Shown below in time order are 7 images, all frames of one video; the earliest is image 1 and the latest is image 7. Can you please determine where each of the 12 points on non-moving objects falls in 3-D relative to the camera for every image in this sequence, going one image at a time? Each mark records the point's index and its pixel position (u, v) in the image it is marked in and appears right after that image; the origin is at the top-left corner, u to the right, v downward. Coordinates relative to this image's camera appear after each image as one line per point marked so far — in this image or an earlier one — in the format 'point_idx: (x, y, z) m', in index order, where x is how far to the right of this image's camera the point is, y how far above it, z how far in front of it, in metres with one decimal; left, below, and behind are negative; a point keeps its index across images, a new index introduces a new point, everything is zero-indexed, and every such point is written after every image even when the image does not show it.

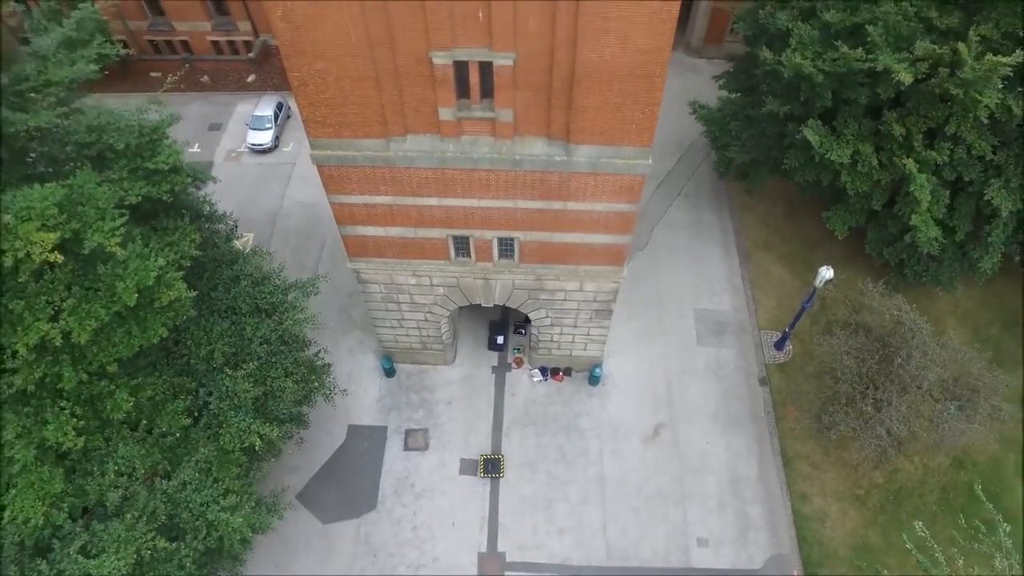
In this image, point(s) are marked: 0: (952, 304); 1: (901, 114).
0: (+14.4, -0.5, +19.5) m
1: (+10.6, +4.7, +16.0) m
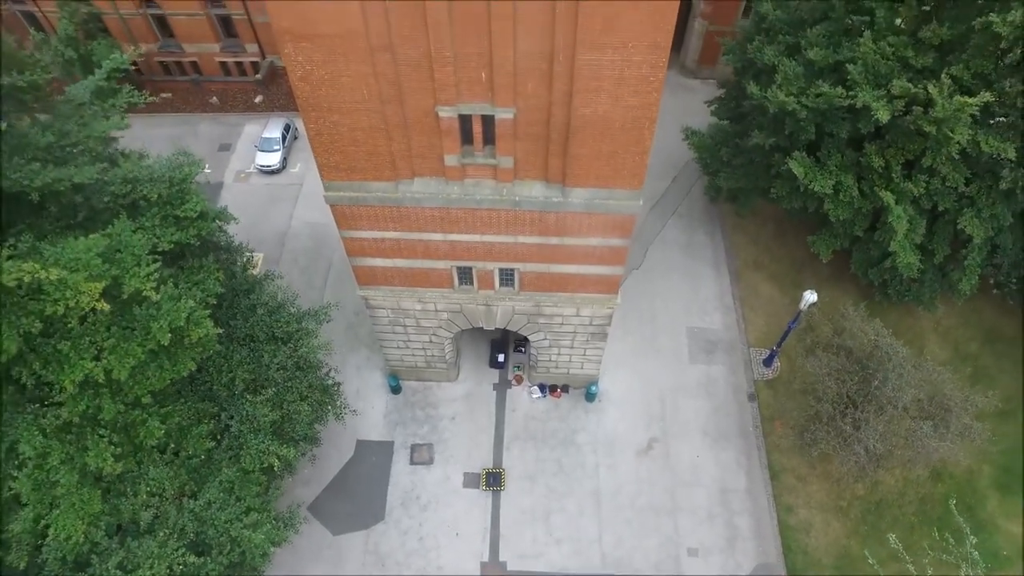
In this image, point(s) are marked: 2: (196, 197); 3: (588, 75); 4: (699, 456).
0: (+14.4, -1.1, +20.4) m
1: (+10.6, +4.0, +16.9) m
2: (-6.0, +1.7, +11.2) m
3: (+1.3, +3.6, +10.1) m
4: (+5.7, -5.0, +18.0) m
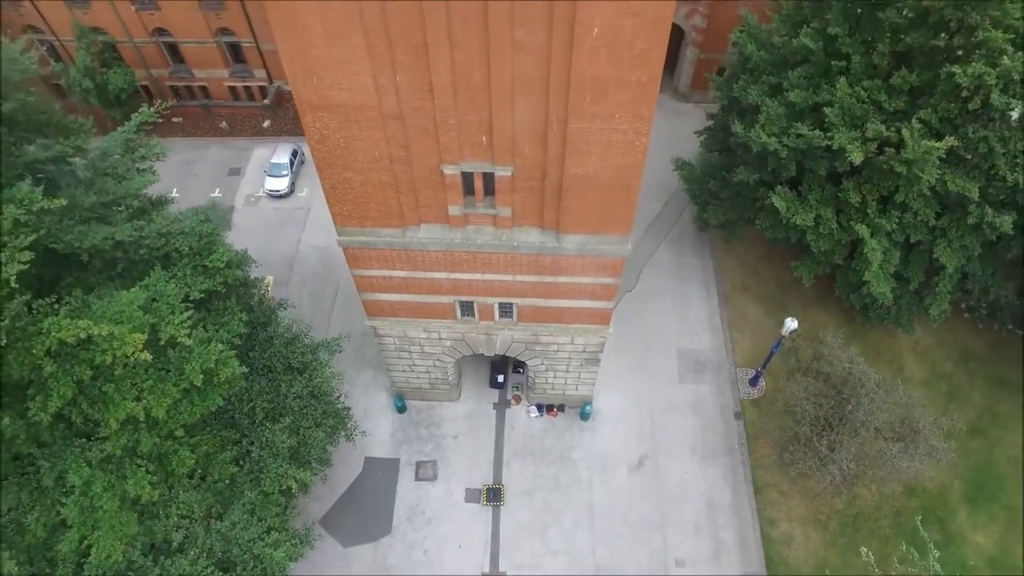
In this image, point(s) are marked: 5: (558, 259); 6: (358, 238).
0: (+14.4, -1.9, +21.5) m
1: (+10.5, +3.2, +18.0) m
2: (-6.0, +0.8, +12.3) m
3: (+1.3, +2.8, +11.2) m
4: (+5.6, -5.9, +19.1) m
5: (+1.1, +0.7, +13.7) m
6: (-3.5, +1.2, +13.6) m
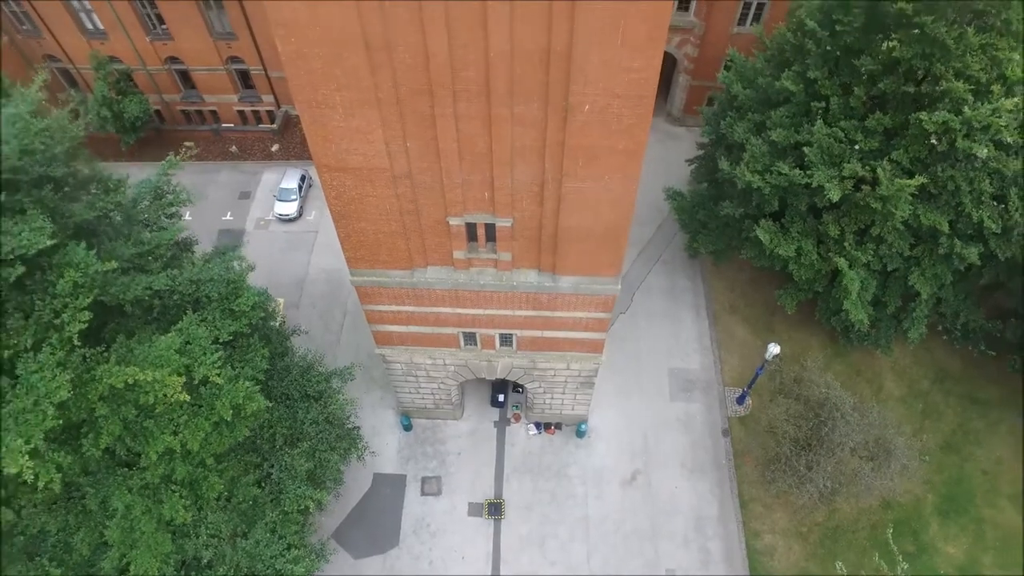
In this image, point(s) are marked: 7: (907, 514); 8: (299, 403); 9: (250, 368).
0: (+14.4, -2.8, +22.7) m
1: (+10.5, +2.3, +19.2) m
2: (-6.0, -0.1, +13.5) m
3: (+1.3, +1.9, +12.4) m
4: (+5.6, -6.7, +20.3) m
5: (+1.0, -0.2, +14.9) m
6: (-3.5, +0.3, +14.8) m
7: (+13.2, -7.5, +19.9) m
8: (-5.7, -3.1, +15.9) m
9: (-5.9, -1.8, +13.5) m
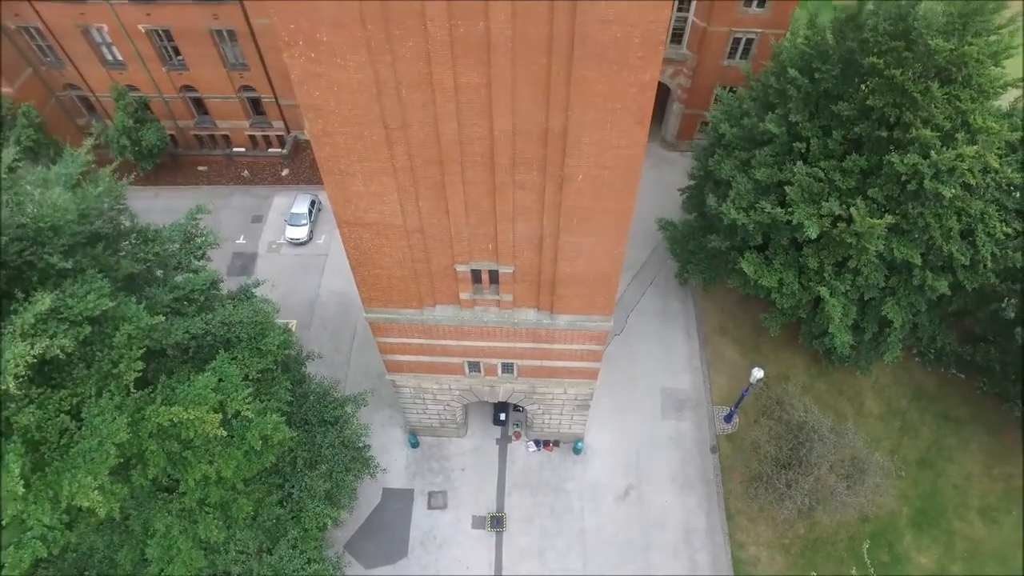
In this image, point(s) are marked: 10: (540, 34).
0: (+14.4, -3.8, +24.1) m
1: (+10.6, +1.4, +20.5) m
2: (-6.0, -1.1, +14.9) m
3: (+1.3, +0.9, +13.7) m
4: (+5.7, -7.7, +21.7) m
5: (+1.1, -1.2, +16.3) m
6: (-3.5, -0.7, +16.1) m
7: (+13.2, -8.5, +21.2) m
8: (-5.6, -4.0, +17.2) m
9: (-5.9, -2.8, +14.9) m
10: (+0.5, +4.2, +9.9) m
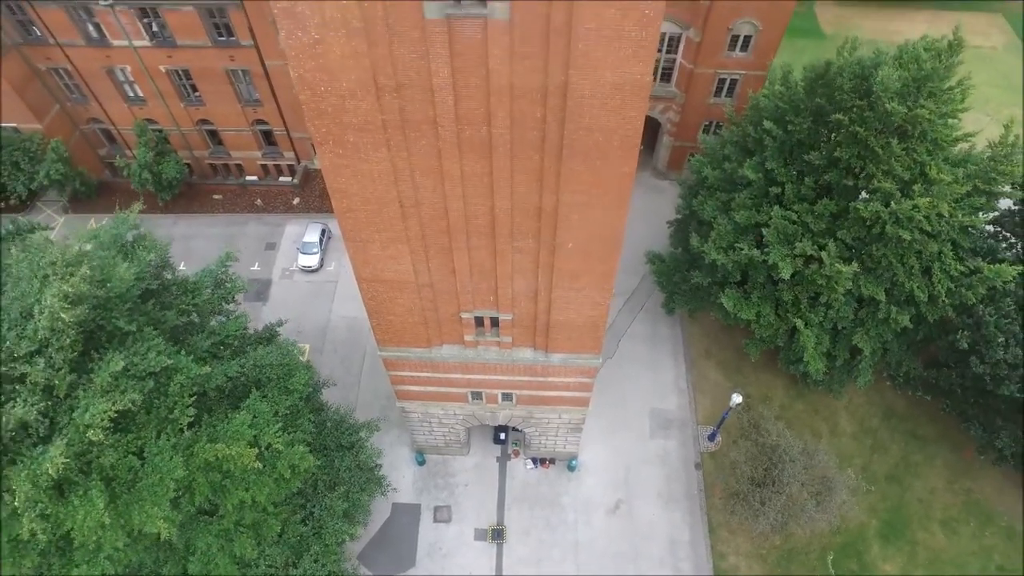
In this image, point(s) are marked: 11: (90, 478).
0: (+14.4, -5.0, +25.9) m
1: (+10.5, +0.1, +22.4) m
2: (-6.0, -2.3, +16.7) m
3: (+1.3, -0.3, +15.6) m
4: (+5.6, -8.9, +23.6) m
5: (+1.0, -2.4, +18.2) m
6: (-3.5, -2.0, +18.0) m
7: (+13.2, -9.7, +23.1) m
8: (-5.7, -5.3, +19.1) m
9: (-5.9, -4.0, +16.7) m
10: (+0.4, +3.0, +11.8) m
11: (-8.7, -3.9, +12.3) m
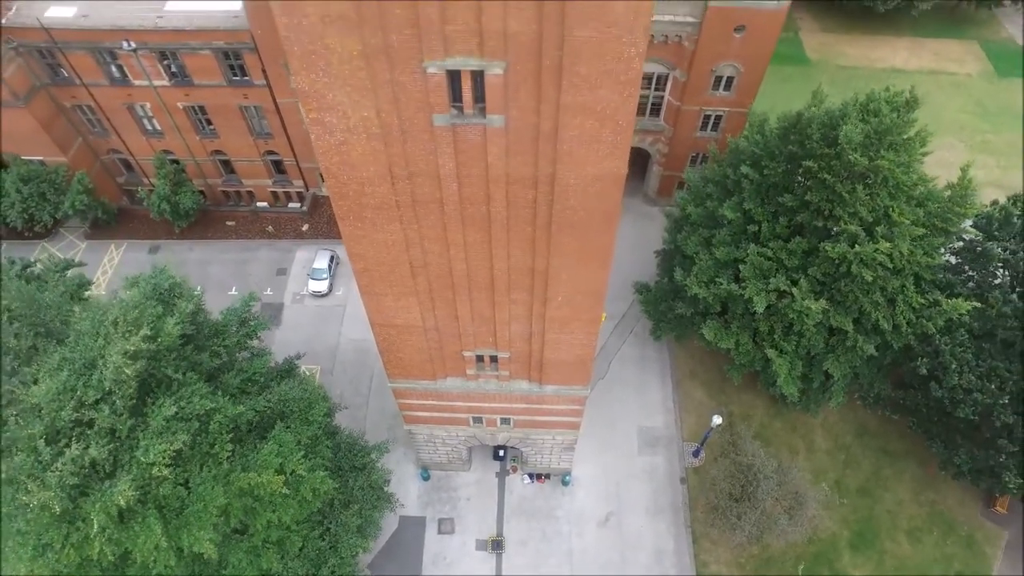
0: (+14.3, -6.2, +27.9) m
1: (+10.4, -1.1, +24.3) m
2: (-6.1, -3.6, +18.7) m
3: (+1.2, -1.6, +17.5) m
4: (+5.6, -10.2, +25.5) m
5: (+1.0, -3.7, +20.1) m
6: (-3.6, -3.2, +19.9) m
7: (+13.1, -10.9, +25.0) m
8: (-5.8, -6.5, +21.0) m
9: (-6.0, -5.3, +18.7) m
10: (+0.3, +1.7, +13.7) m
11: (-8.8, -5.2, +14.2) m
